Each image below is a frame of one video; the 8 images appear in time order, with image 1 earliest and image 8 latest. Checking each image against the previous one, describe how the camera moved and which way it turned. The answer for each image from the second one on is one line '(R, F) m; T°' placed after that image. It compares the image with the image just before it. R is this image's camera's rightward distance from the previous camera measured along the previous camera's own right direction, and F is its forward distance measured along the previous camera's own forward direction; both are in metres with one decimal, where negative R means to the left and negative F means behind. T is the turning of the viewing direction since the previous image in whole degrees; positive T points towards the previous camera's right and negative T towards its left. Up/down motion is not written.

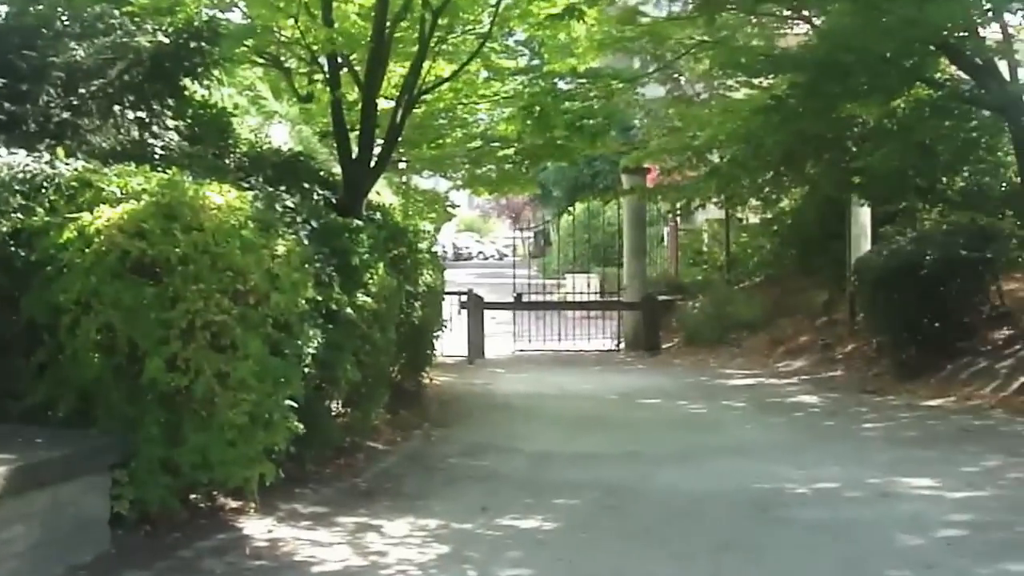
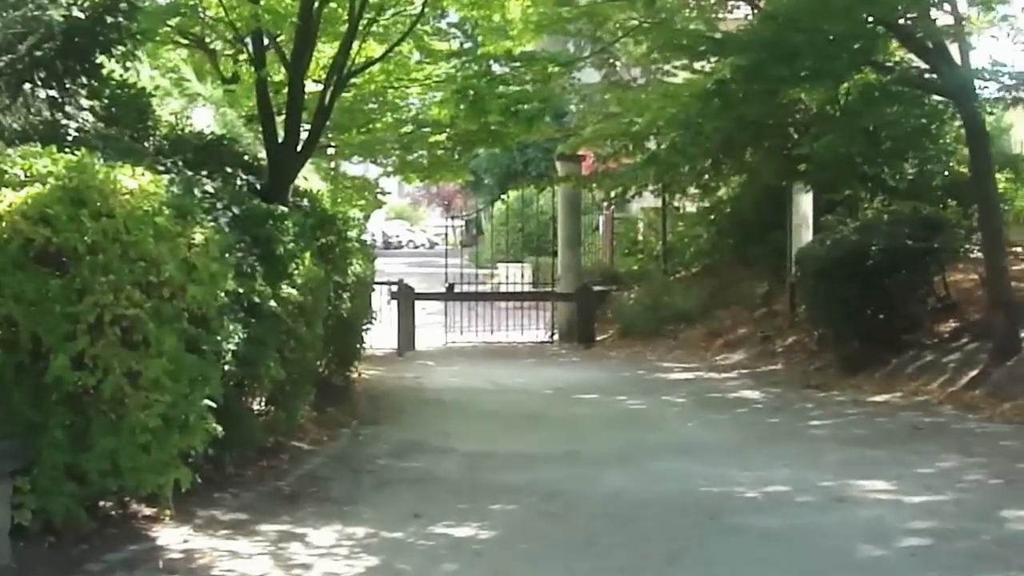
(0.0, +0.4) m; +2°
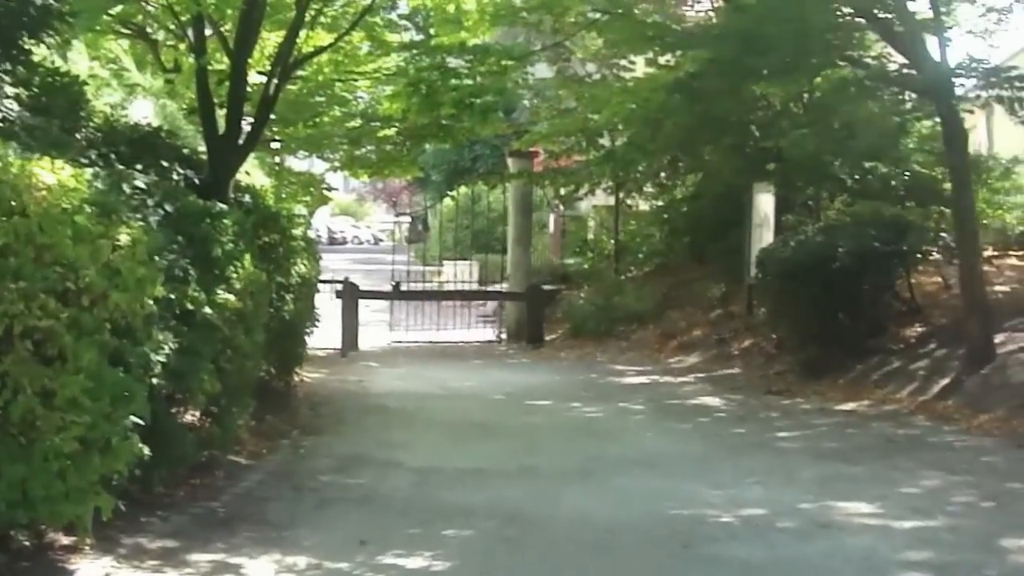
(0.0, +0.5) m; +1°
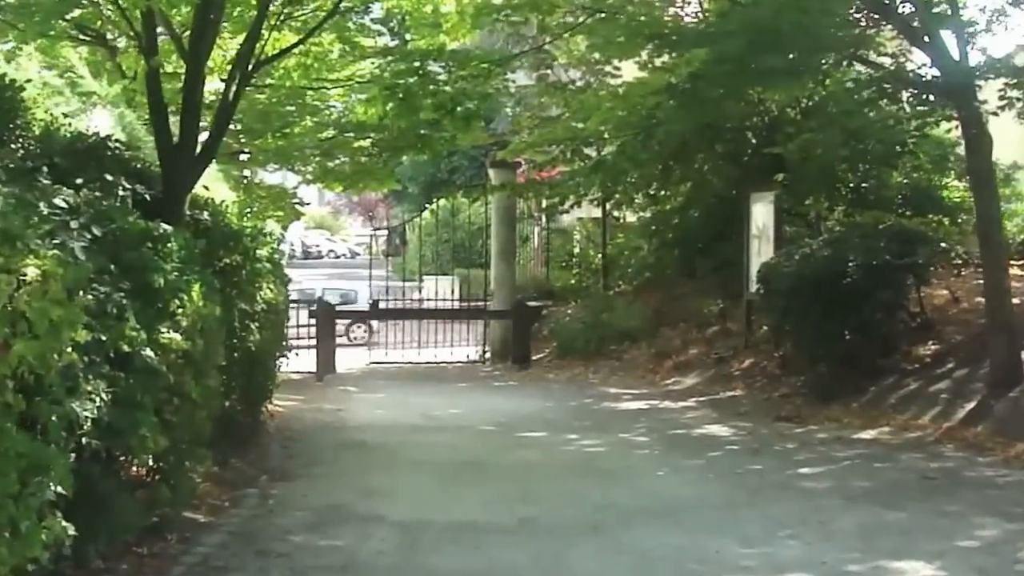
(0.0, +0.8) m; +1°
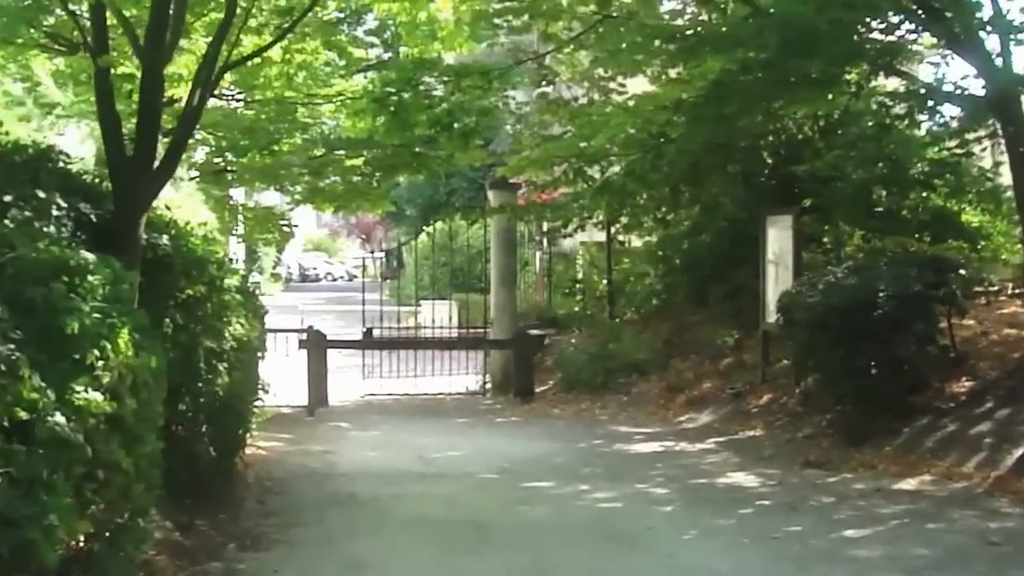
(0.0, +0.9) m; 0°
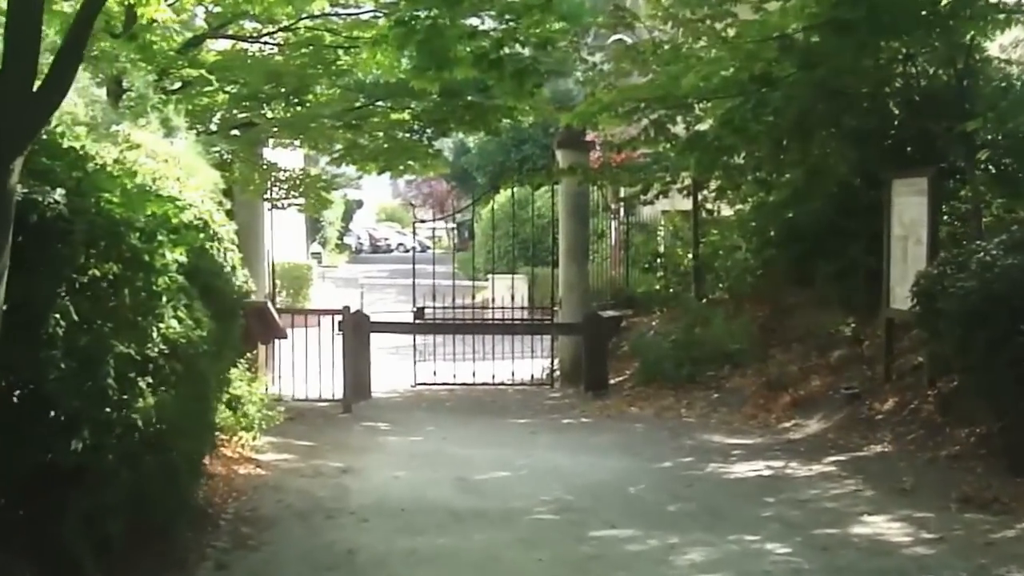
(0.0, +2.2) m; -2°
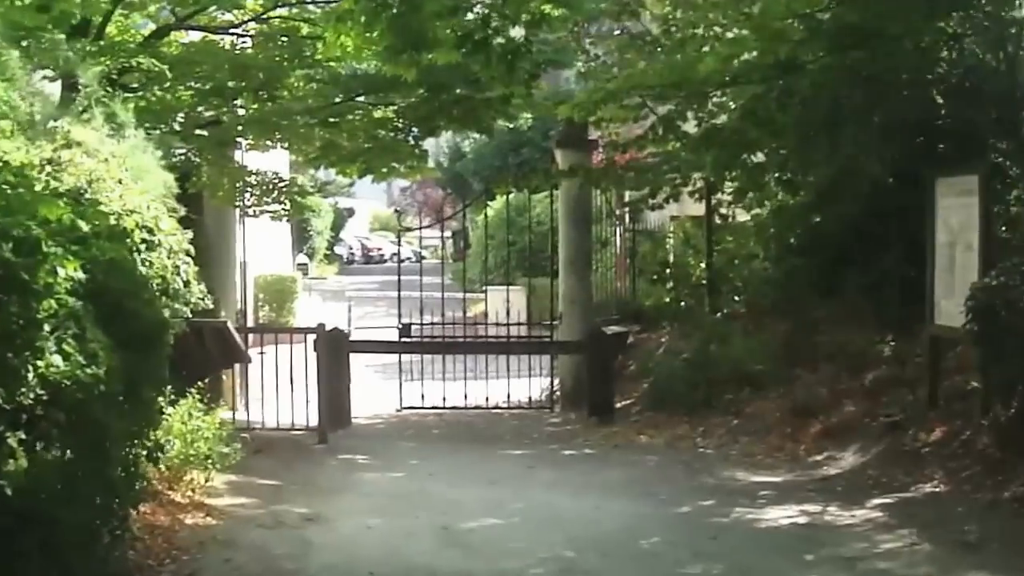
(0.0, +1.2) m; 0°
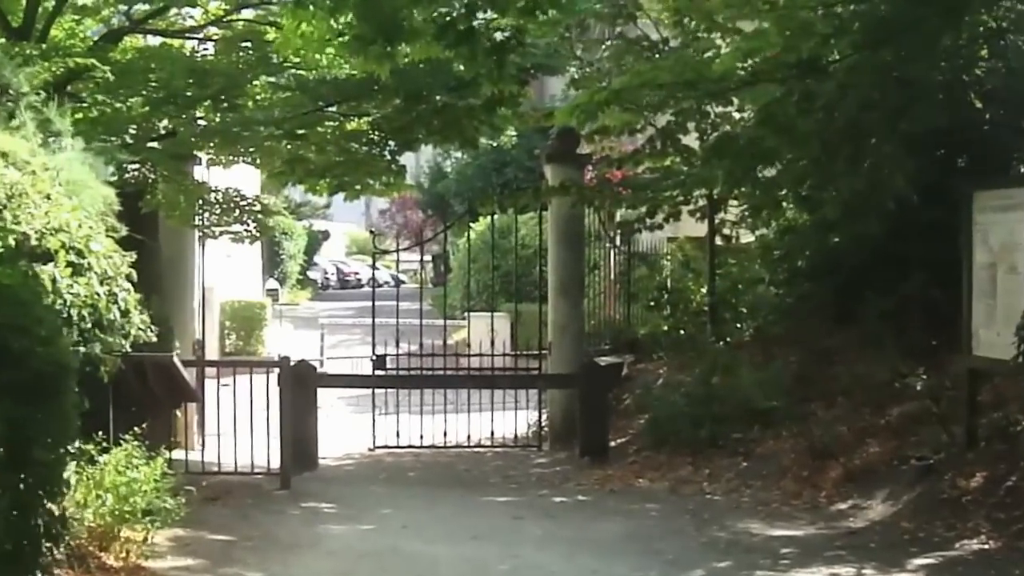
(0.0, +1.0) m; 0°
